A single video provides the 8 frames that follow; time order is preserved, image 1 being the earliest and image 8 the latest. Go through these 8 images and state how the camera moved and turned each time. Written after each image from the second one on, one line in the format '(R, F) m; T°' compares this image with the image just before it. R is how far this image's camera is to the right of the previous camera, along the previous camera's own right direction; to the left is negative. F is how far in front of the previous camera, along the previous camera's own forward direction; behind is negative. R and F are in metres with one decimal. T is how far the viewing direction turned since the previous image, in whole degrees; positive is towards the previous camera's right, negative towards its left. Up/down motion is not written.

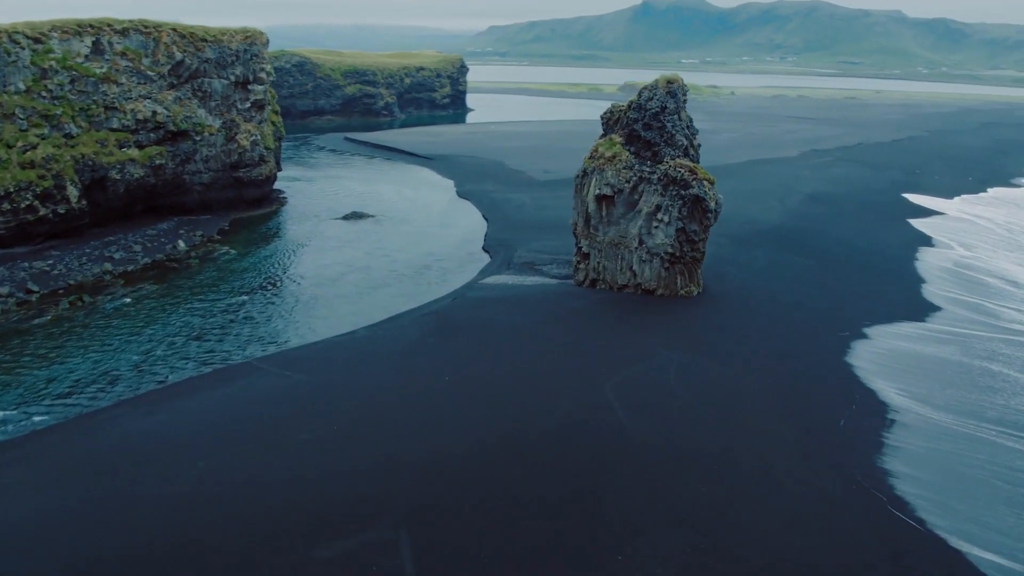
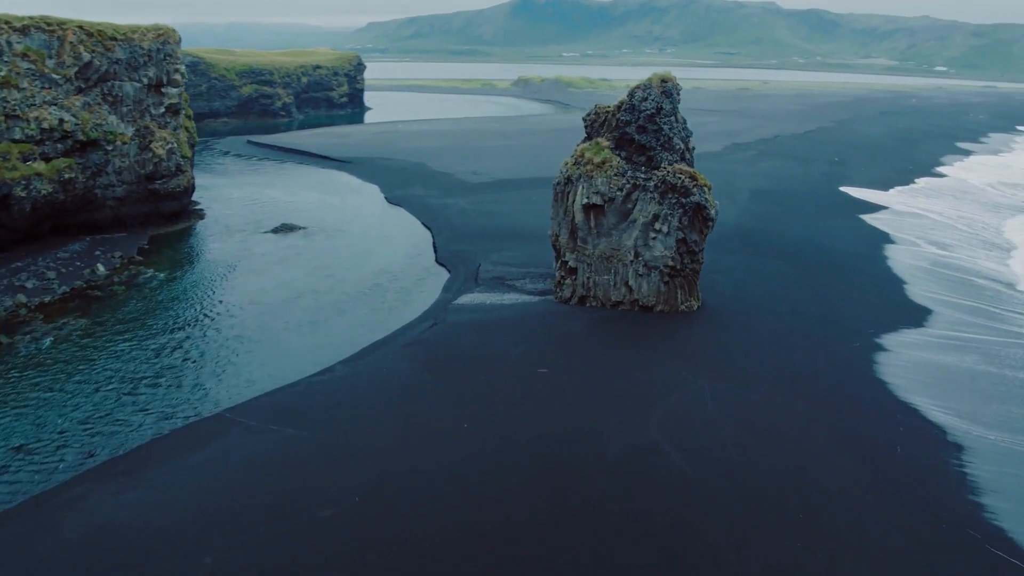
(-2.0, +2.5) m; +6°
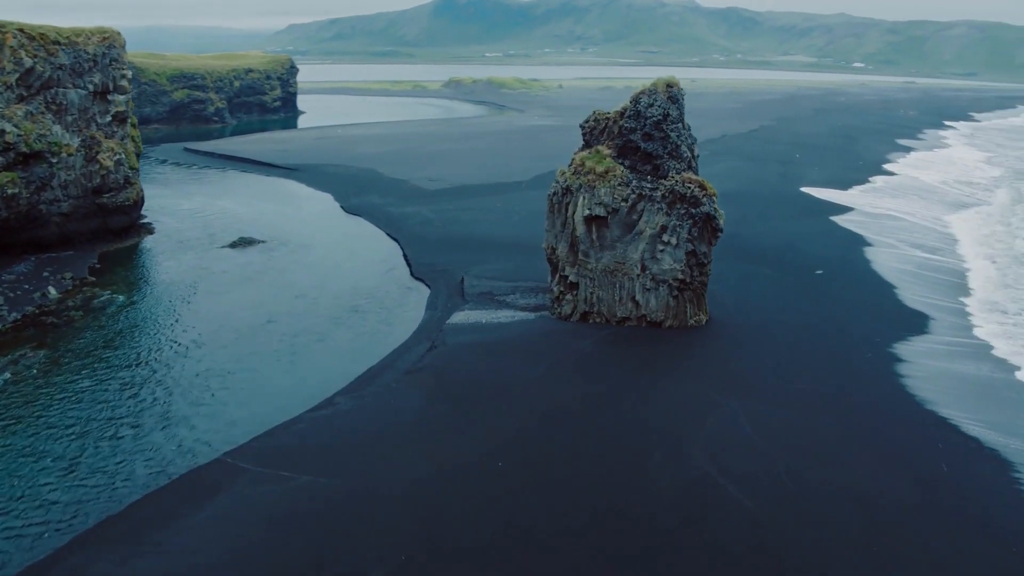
(-1.5, +1.4) m; +4°
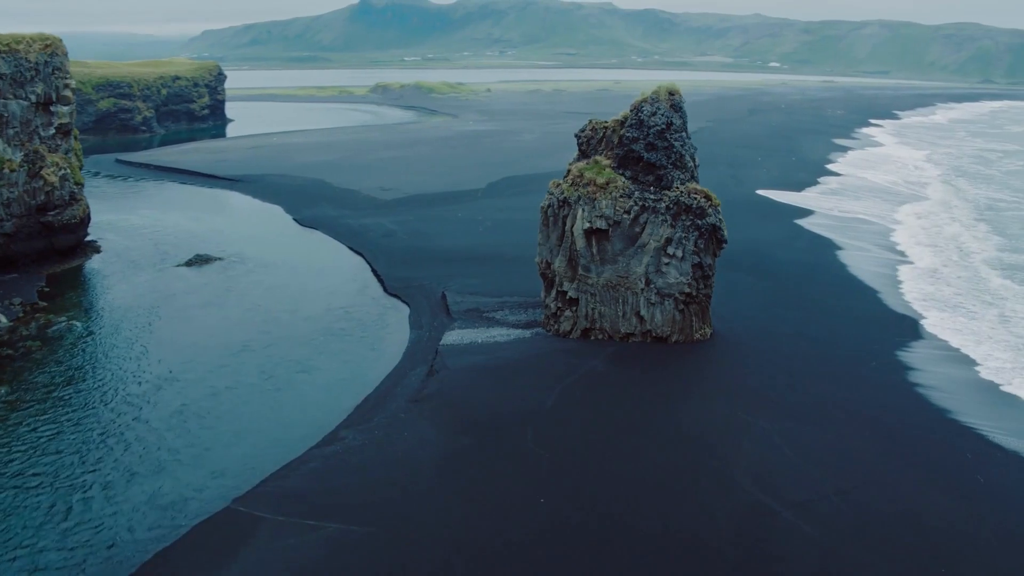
(-1.4, +1.1) m; +4°
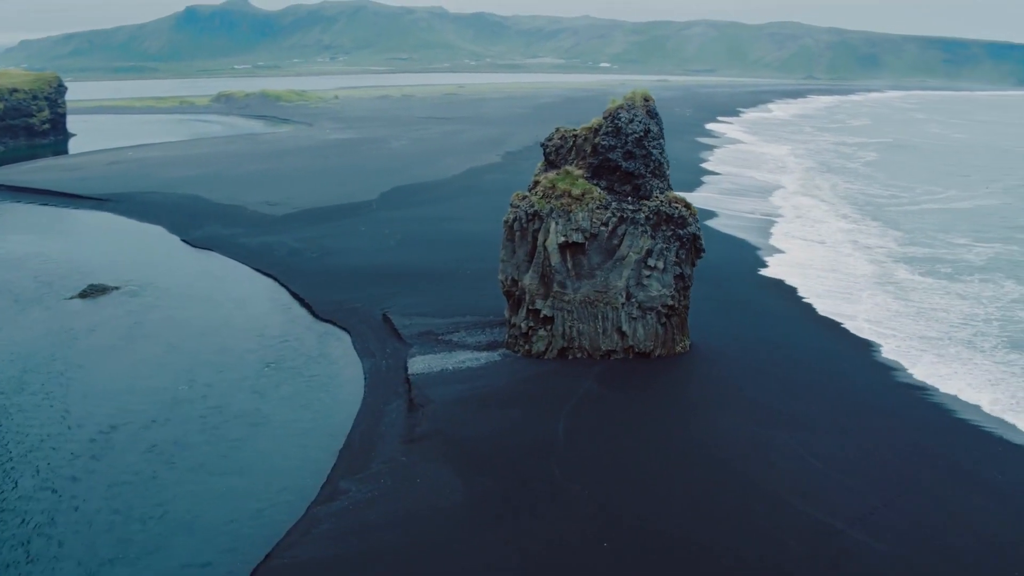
(-2.4, +1.5) m; +8°
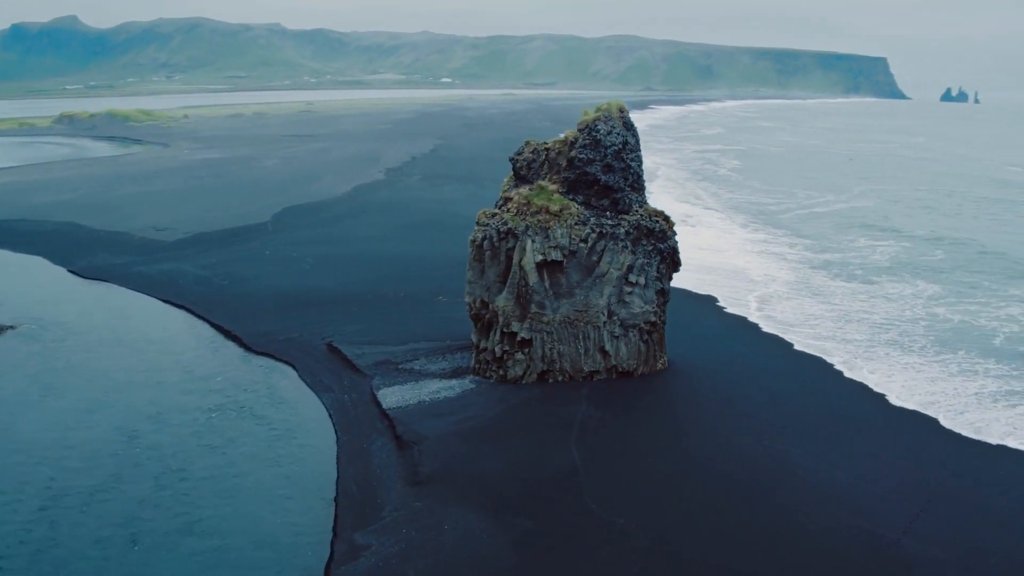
(-2.2, +1.3) m; +8°
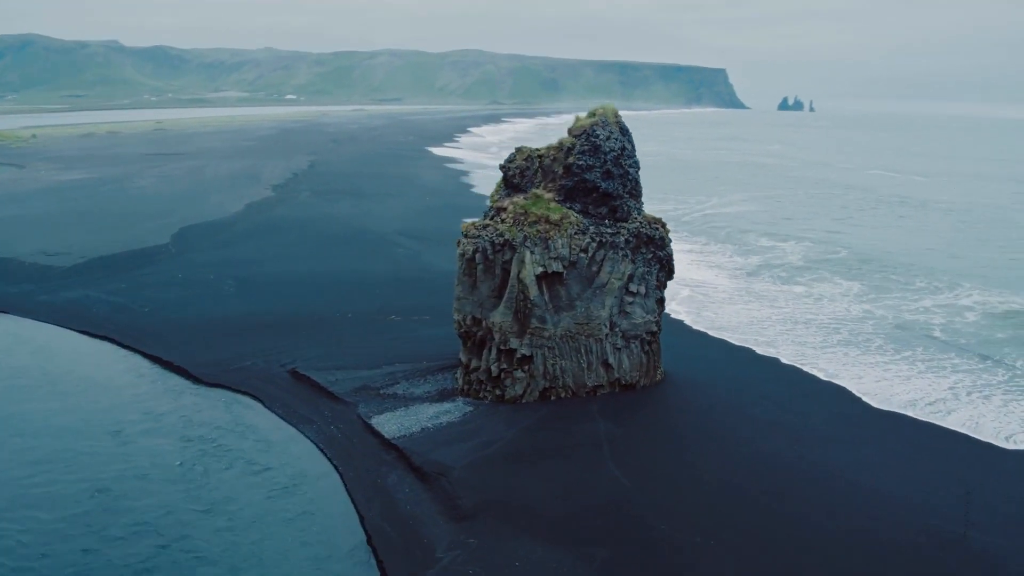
(-2.4, +1.2) m; +8°
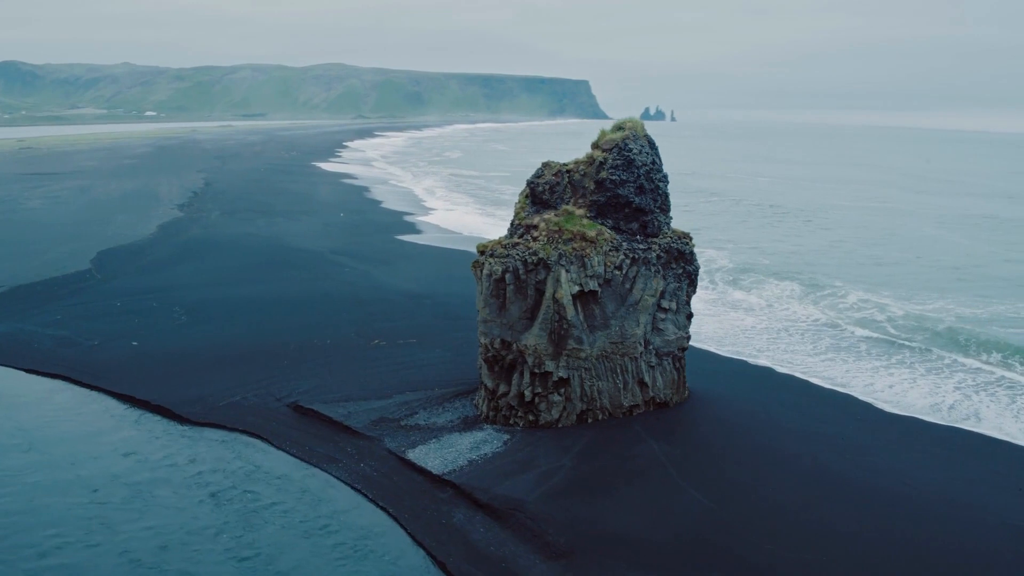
(-2.6, +0.9) m; +7°
